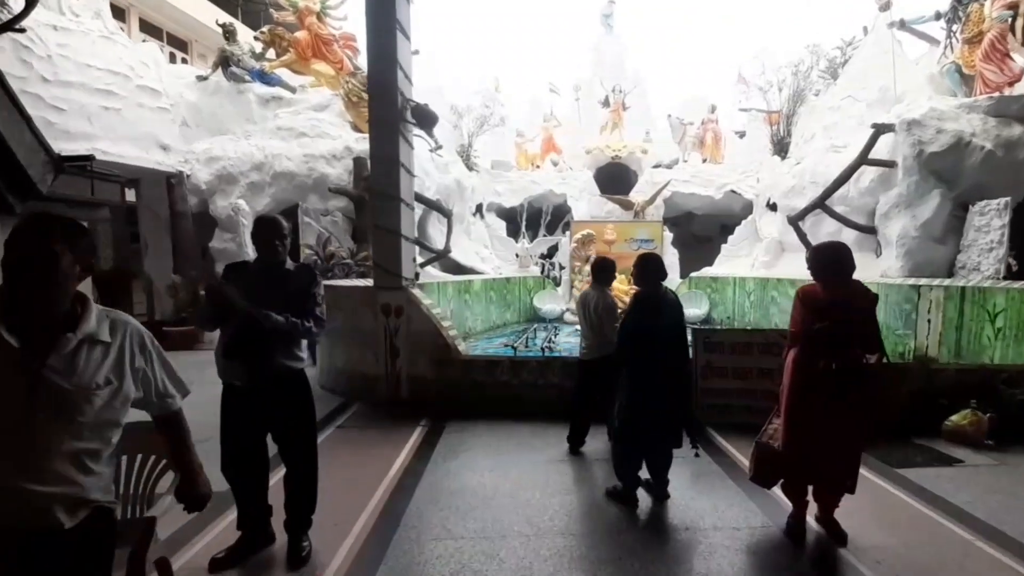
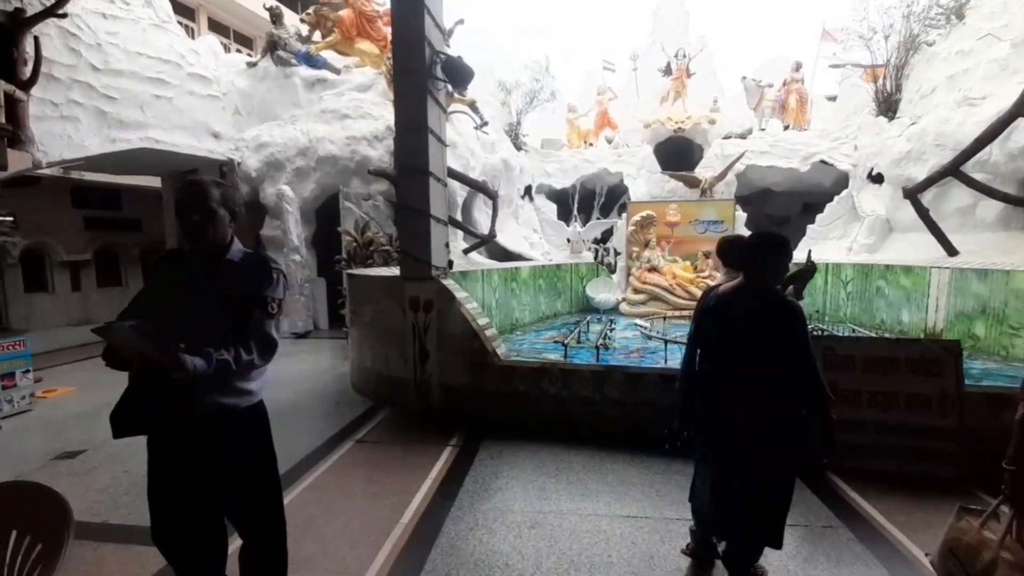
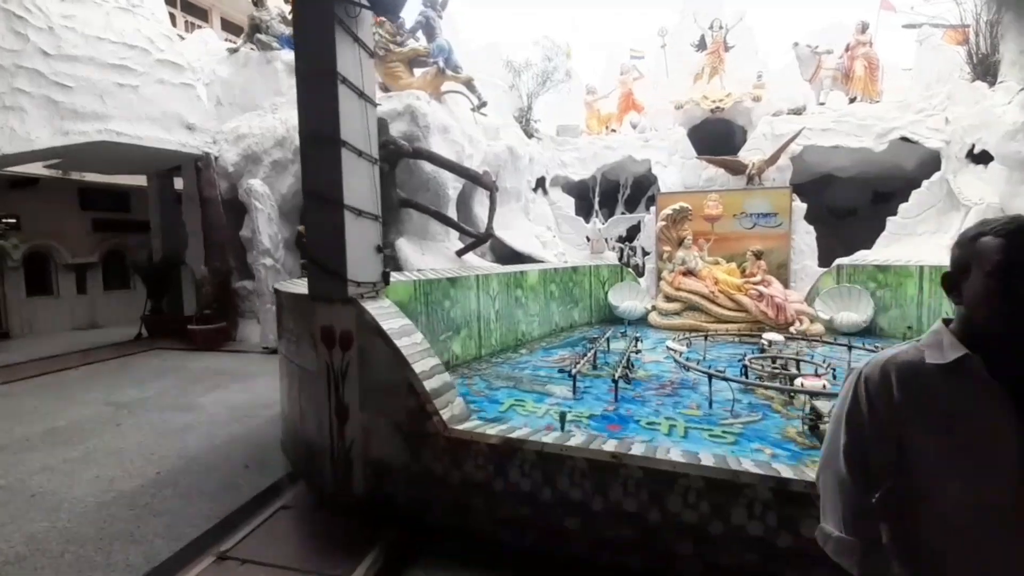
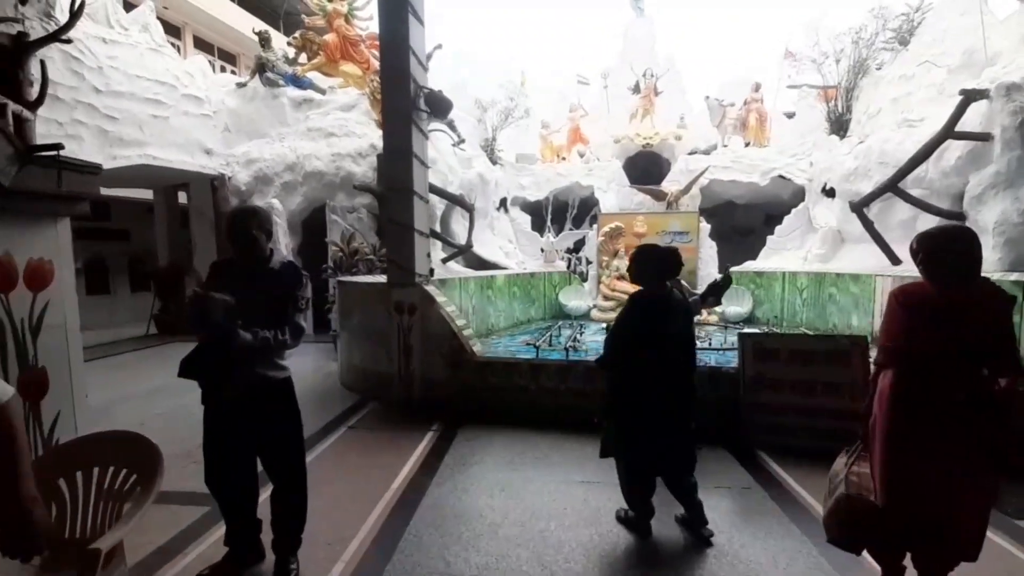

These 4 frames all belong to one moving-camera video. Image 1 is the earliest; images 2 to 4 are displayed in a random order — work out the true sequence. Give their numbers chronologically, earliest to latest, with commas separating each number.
4, 2, 3
